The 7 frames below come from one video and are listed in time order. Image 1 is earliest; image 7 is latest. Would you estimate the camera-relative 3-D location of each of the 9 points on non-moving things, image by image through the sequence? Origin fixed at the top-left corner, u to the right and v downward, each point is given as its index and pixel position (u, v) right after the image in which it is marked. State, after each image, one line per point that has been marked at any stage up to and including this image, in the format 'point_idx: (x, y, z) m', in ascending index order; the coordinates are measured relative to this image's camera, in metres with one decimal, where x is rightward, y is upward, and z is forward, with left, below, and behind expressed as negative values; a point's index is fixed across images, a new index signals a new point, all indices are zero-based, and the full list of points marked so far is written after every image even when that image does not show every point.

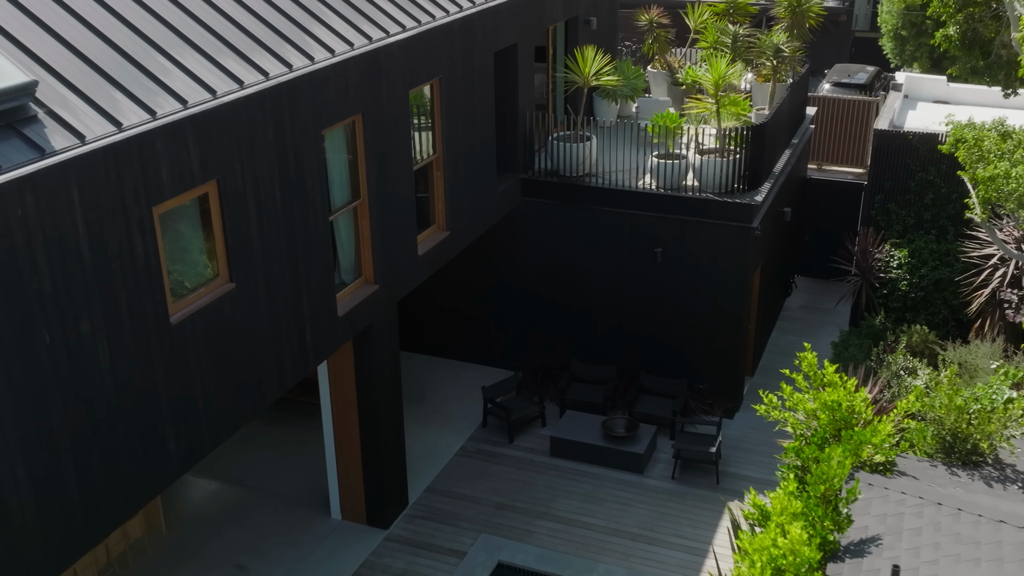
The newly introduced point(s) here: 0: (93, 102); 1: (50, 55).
0: (-2.7, +1.2, +6.7) m
1: (-3.0, +1.5, +6.9) m
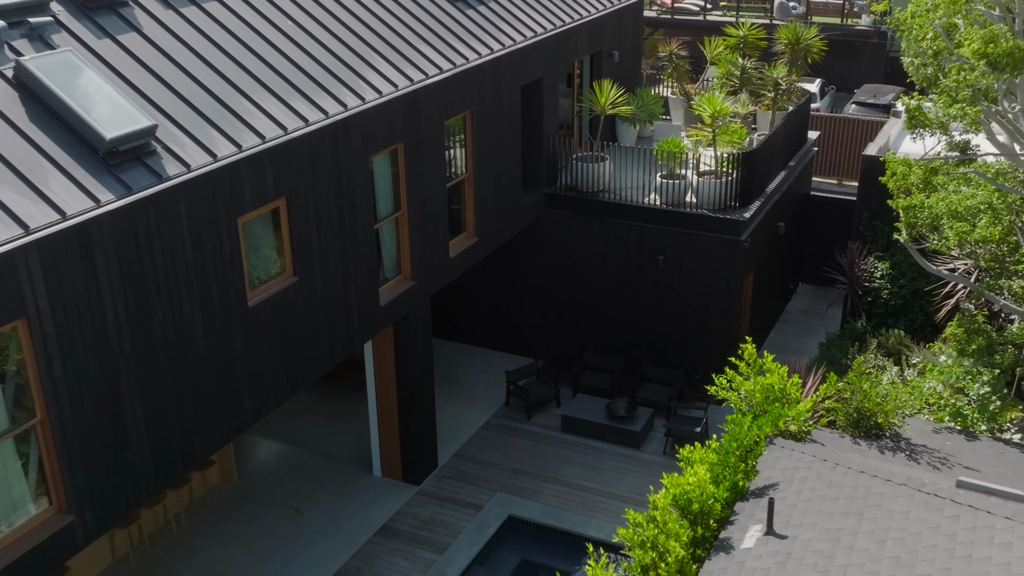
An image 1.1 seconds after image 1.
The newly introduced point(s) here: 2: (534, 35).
0: (-2.7, +1.3, +8.9) m
1: (-3.0, +1.6, +9.1) m
2: (+0.3, +3.4, +14.1) m
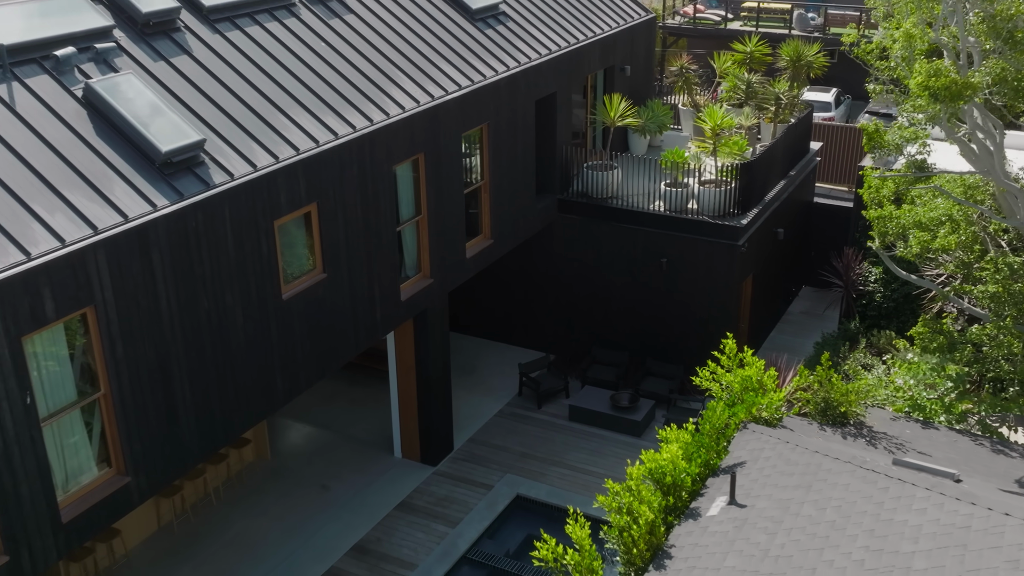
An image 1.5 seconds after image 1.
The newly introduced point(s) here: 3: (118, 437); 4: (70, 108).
0: (-2.6, +1.3, +10.2) m
1: (-2.9, +1.7, +10.3) m
2: (+0.5, +3.4, +15.2) m
3: (-3.4, -1.3, +9.1) m
4: (-4.0, +1.6, +9.4) m
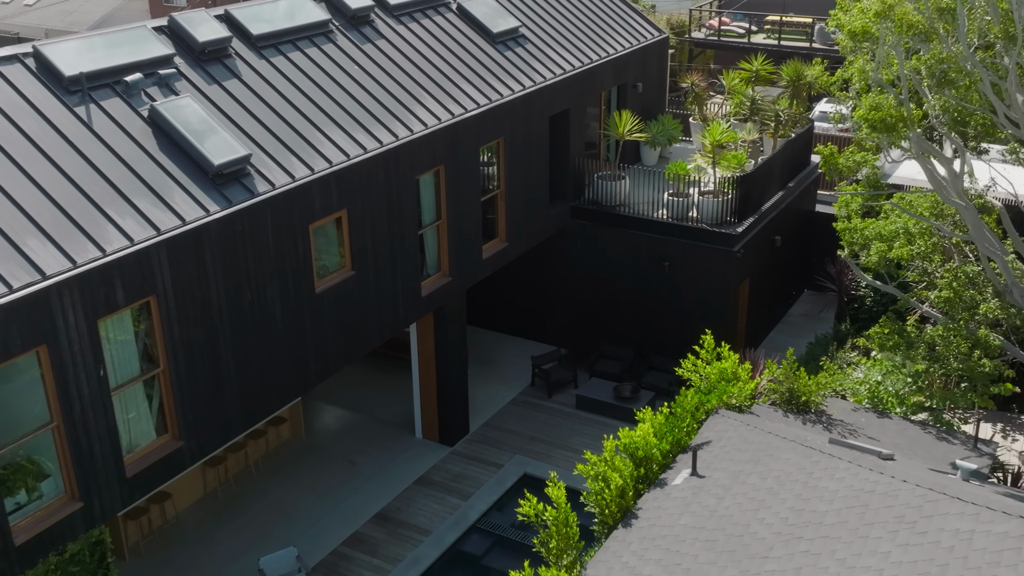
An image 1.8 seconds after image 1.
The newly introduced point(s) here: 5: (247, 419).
0: (-2.6, +1.4, +11.7) m
1: (-2.9, +1.7, +11.9) m
2: (+0.8, +3.4, +16.7) m
3: (-3.4, -1.2, +10.7) m
4: (-3.9, +1.7, +11.1) m
5: (-2.9, -1.4, +11.6) m
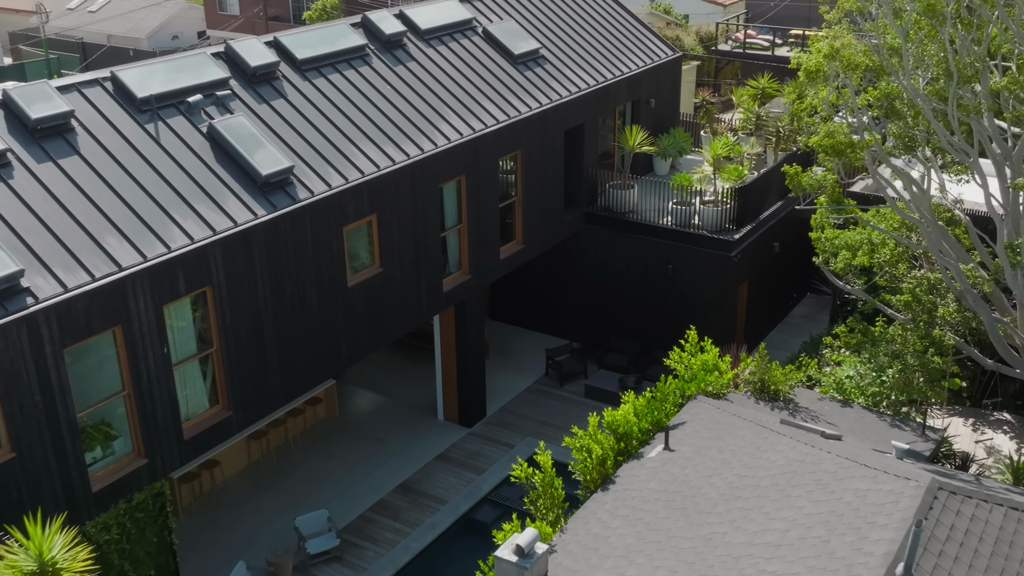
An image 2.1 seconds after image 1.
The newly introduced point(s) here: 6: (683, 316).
0: (-2.5, +1.5, +13.5) m
1: (-2.8, +1.8, +13.7) m
2: (+1.2, +3.4, +18.3) m
3: (-3.4, -1.1, +12.5) m
4: (-3.8, +1.8, +12.9) m
5: (-2.9, -1.4, +13.3) m
6: (+3.0, -0.5, +18.6) m
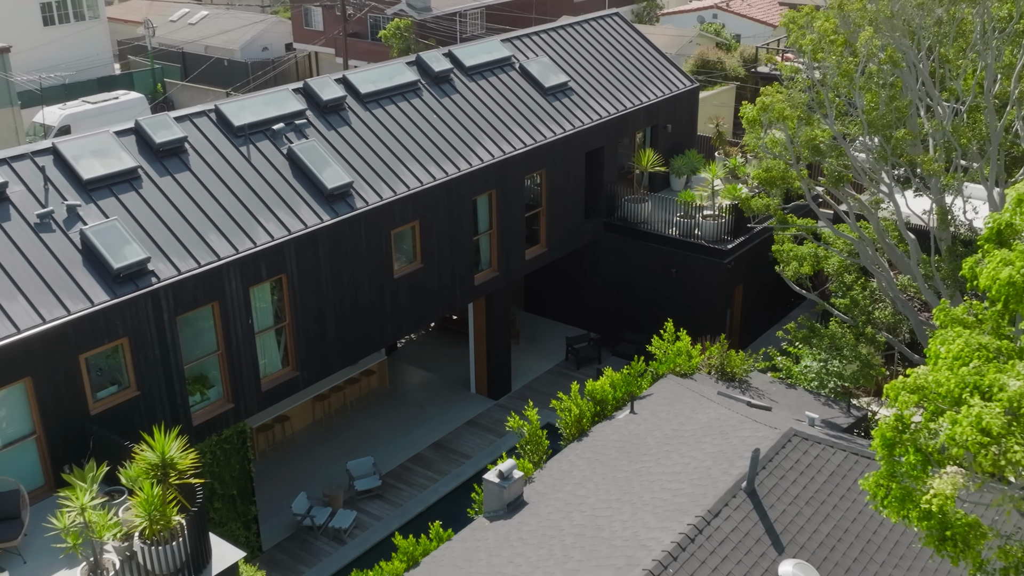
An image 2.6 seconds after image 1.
0: (-2.2, +1.6, +17.0) m
1: (-2.5, +2.0, +17.2) m
2: (+1.8, +3.5, +21.5) m
3: (-3.3, -0.9, +16.1) m
4: (-3.6, +2.0, +16.5) m
5: (-2.7, -1.2, +16.9) m
6: (+3.5, -0.5, +21.7) m
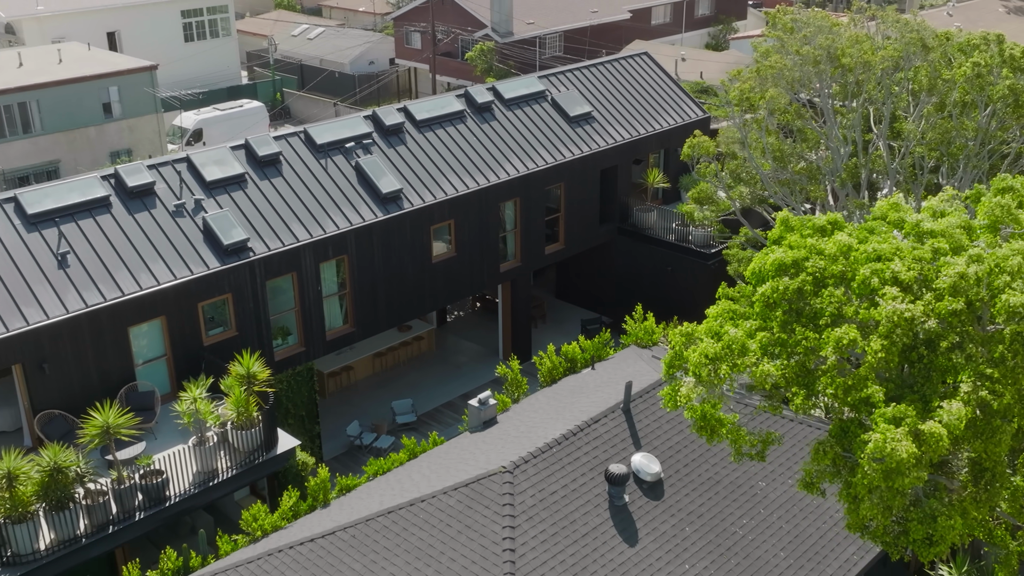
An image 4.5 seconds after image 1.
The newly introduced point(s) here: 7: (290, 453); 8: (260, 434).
0: (-2.0, +2.0, +22.5) m
1: (-2.2, +2.4, +22.7) m
2: (+2.6, +3.7, +26.5) m
3: (-3.3, -0.5, +21.6) m
4: (-3.4, +2.4, +22.1) m
5: (-2.6, -0.8, +22.4) m
6: (+4.2, -0.4, +26.5) m
7: (-3.7, -2.8, +17.7) m
8: (-4.1, -2.4, +17.2) m
